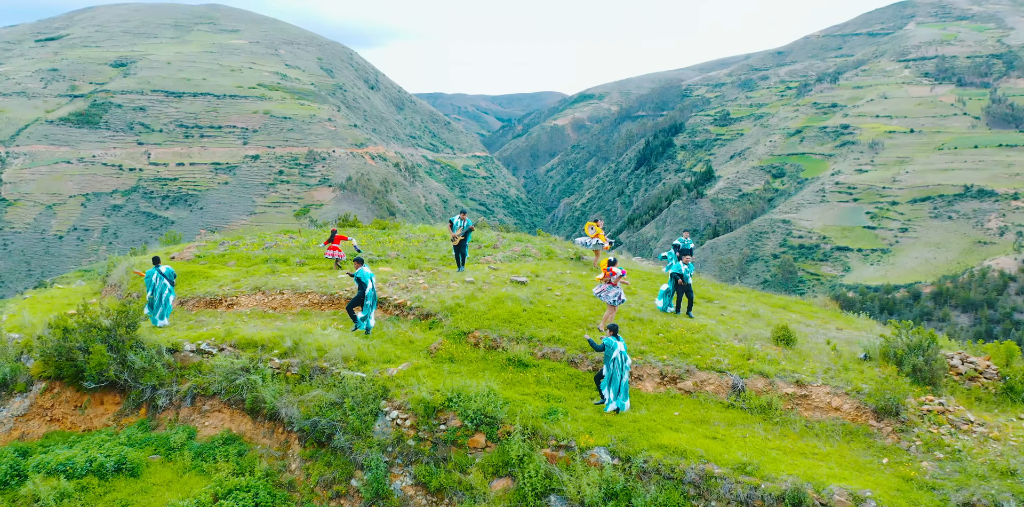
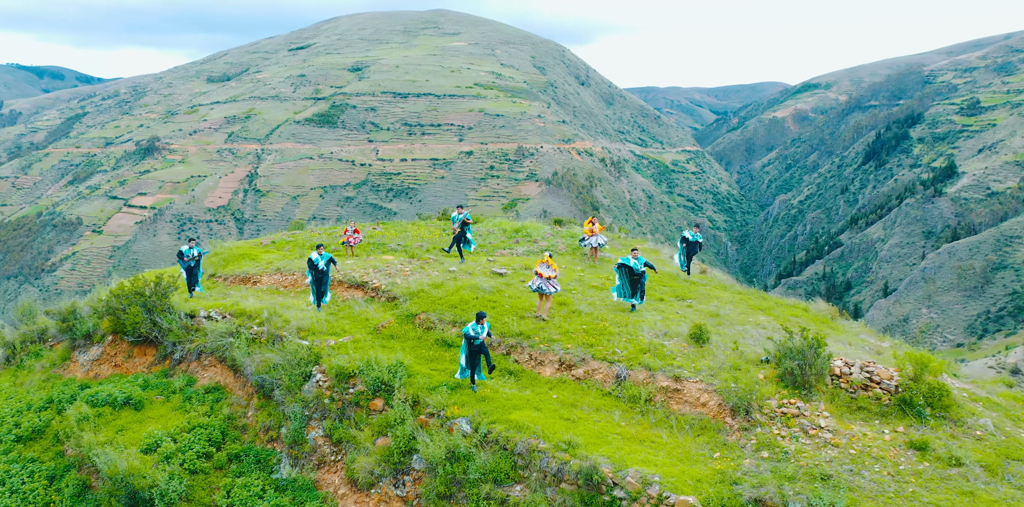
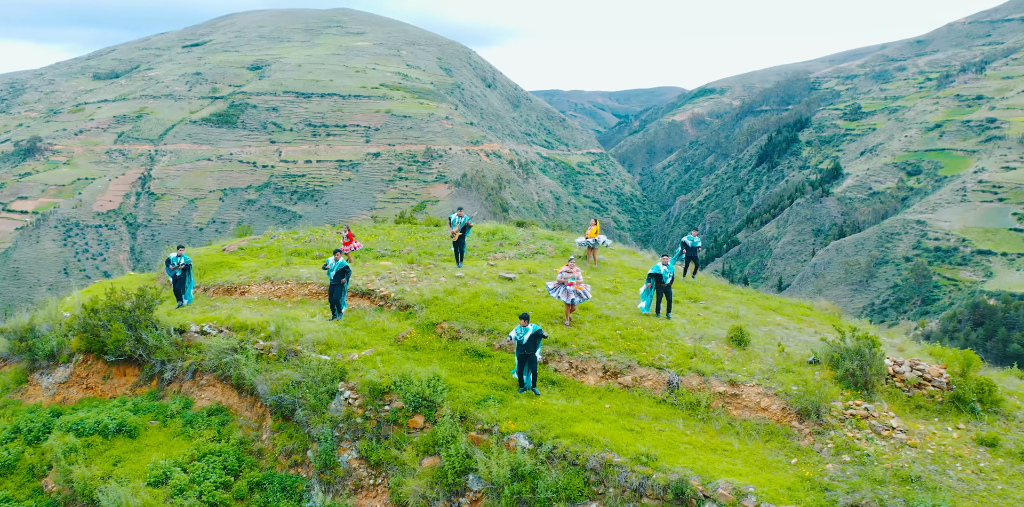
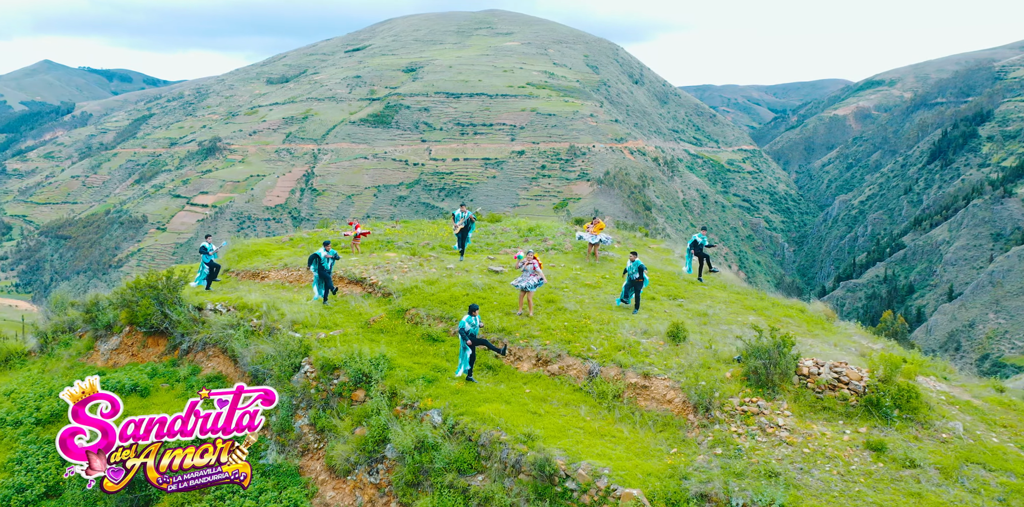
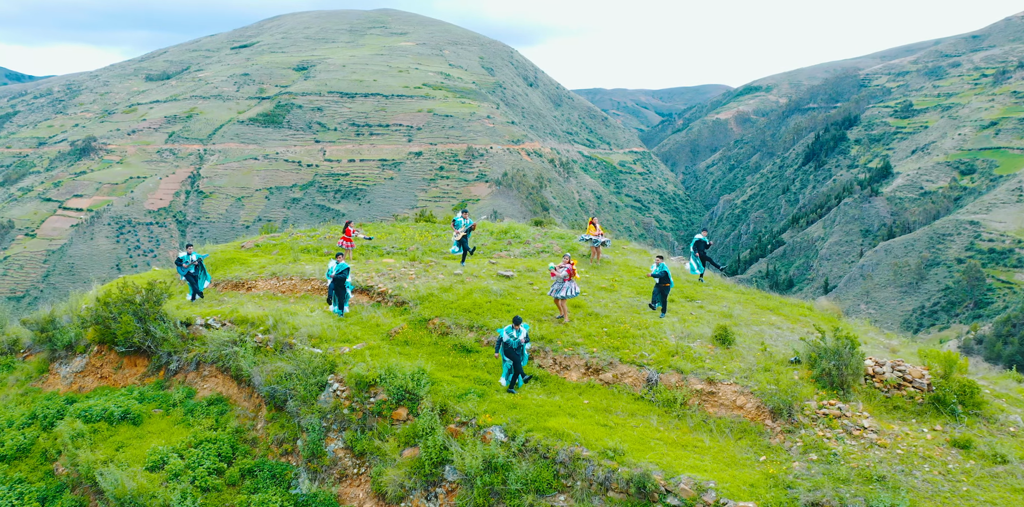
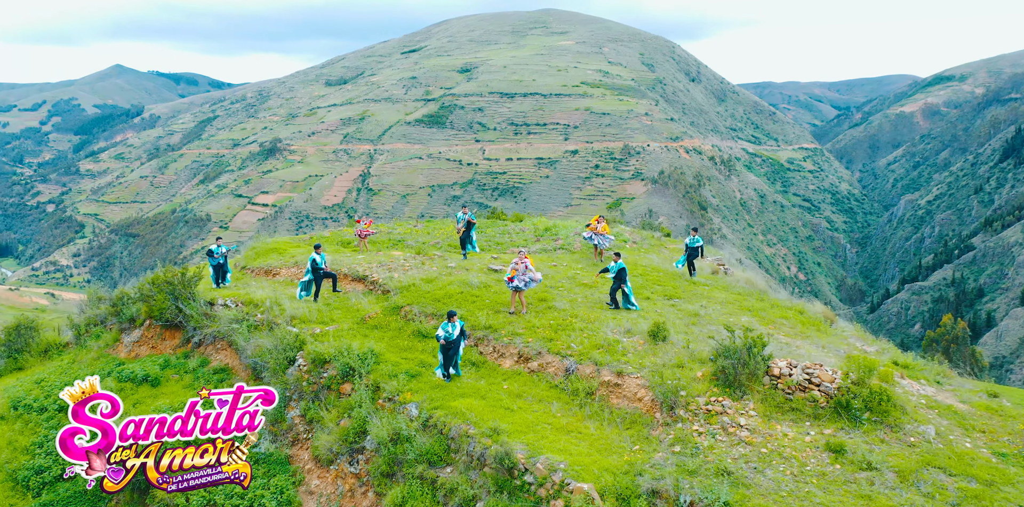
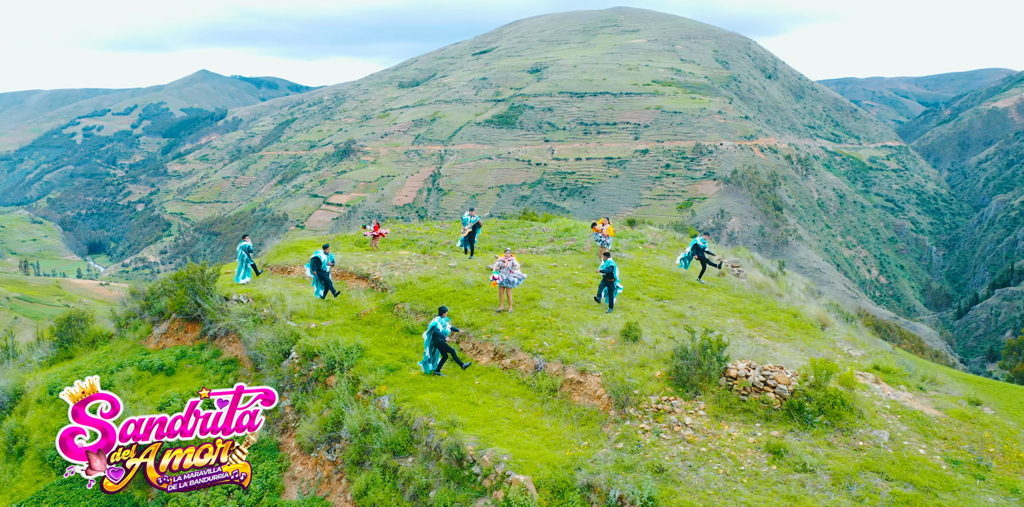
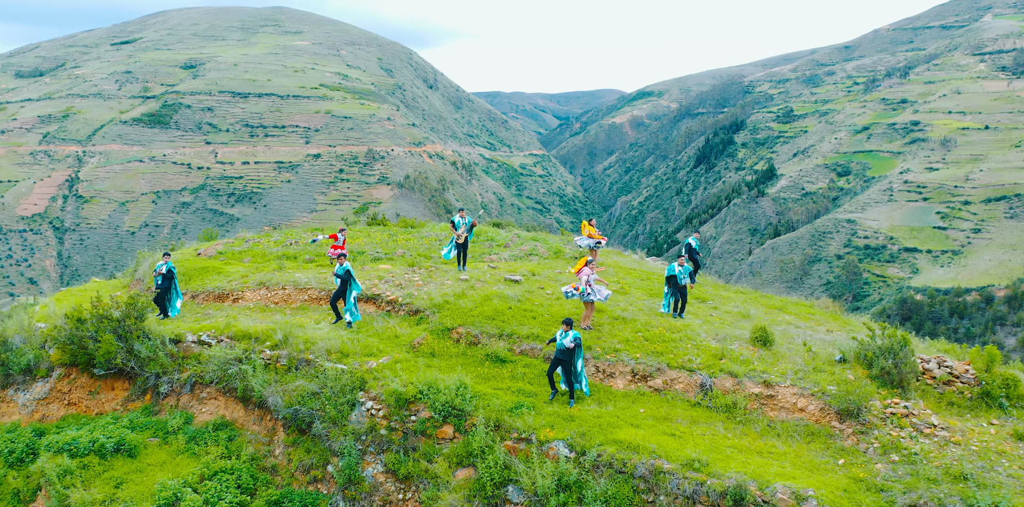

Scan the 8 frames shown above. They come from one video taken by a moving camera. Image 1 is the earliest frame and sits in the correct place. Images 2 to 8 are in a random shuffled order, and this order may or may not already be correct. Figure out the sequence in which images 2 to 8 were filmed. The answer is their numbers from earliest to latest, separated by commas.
8, 3, 5, 2, 4, 6, 7
